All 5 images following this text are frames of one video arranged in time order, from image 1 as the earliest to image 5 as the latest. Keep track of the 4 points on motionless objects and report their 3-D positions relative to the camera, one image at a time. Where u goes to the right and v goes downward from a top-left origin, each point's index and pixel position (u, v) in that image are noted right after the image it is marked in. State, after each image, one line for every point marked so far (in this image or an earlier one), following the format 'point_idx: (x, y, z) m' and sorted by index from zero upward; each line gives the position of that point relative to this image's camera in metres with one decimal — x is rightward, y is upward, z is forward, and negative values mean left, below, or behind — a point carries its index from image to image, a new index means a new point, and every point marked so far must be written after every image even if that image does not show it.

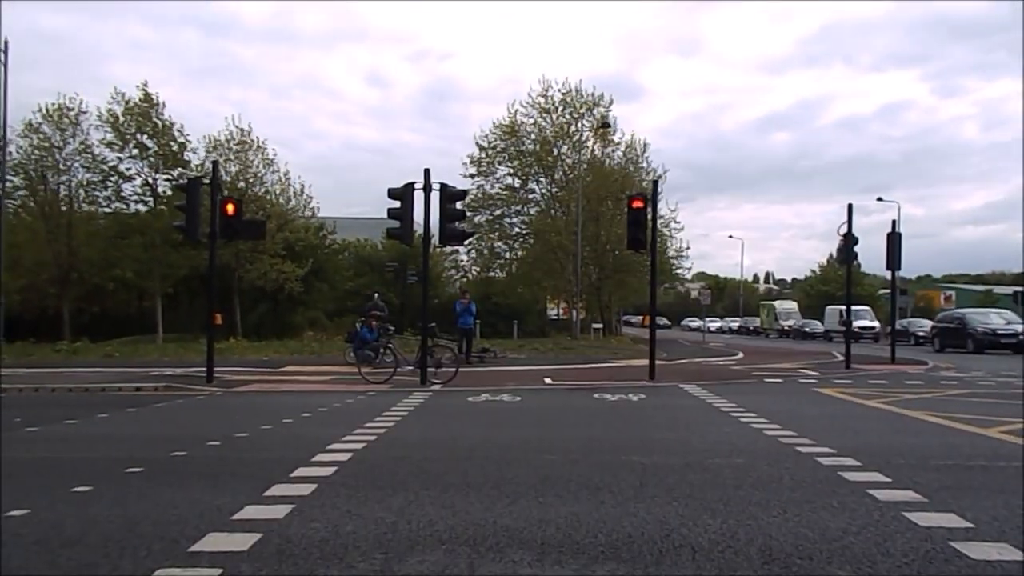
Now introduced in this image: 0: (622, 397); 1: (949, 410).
0: (+1.8, -1.8, +16.5) m
1: (+6.3, -1.8, +14.5) m
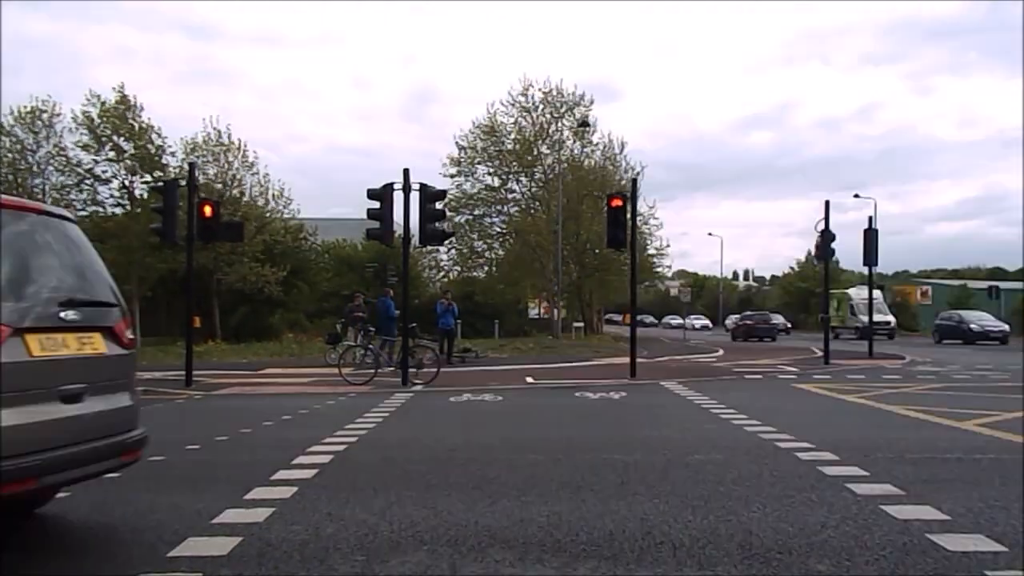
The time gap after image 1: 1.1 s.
0: (+1.5, -1.8, +16.6) m
1: (+6.0, -1.7, +14.6) m
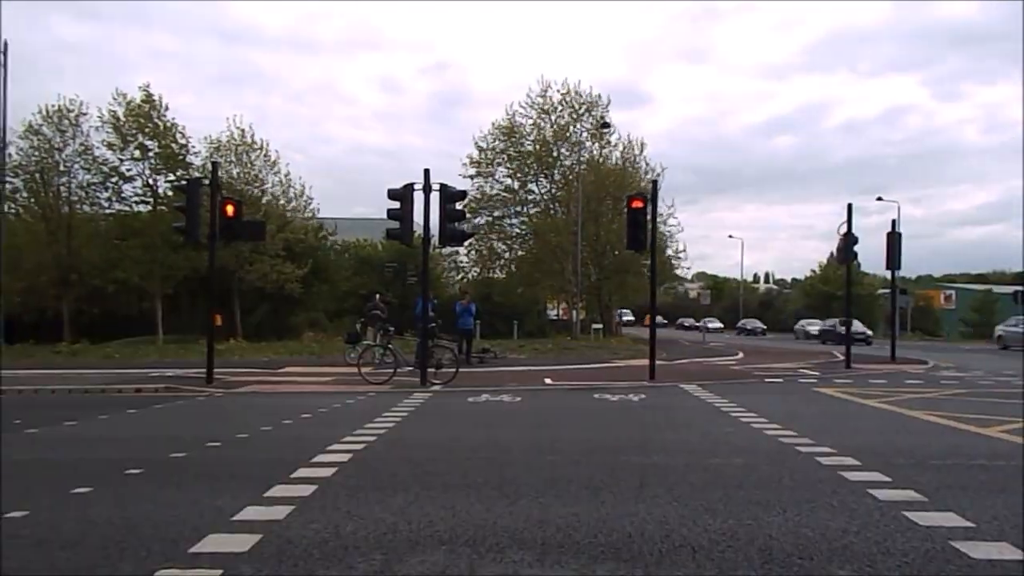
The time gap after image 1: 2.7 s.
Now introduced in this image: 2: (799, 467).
0: (+1.8, -1.8, +16.5) m
1: (+6.3, -1.7, +14.5) m
2: (+2.5, -1.6, +8.8) m
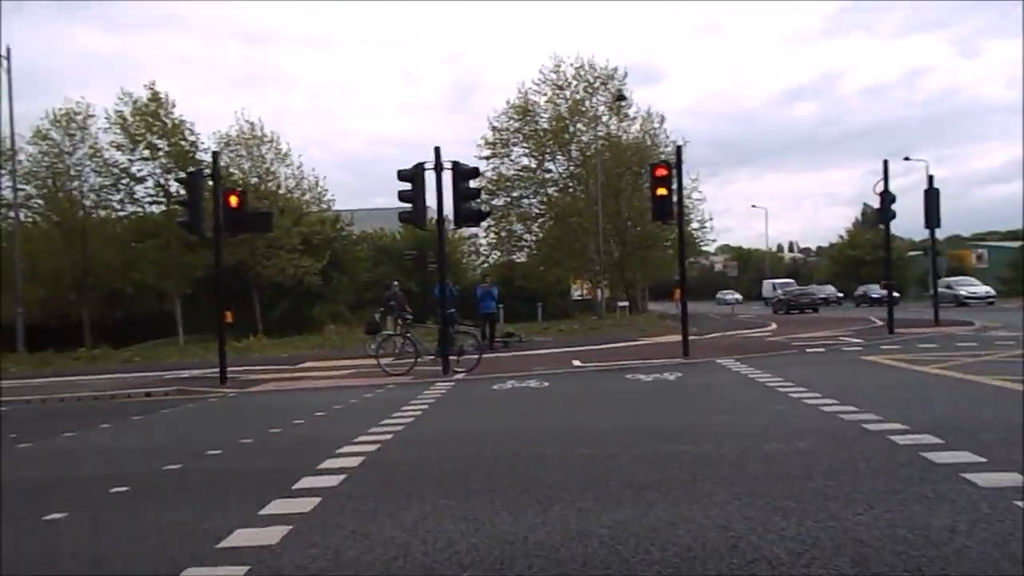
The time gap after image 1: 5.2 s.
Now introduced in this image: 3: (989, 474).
0: (+2.2, -1.4, +15.6) m
1: (+6.7, -1.1, +13.5) m
2: (+2.8, -1.2, +7.8) m
3: (+3.1, -1.2, +6.8) m
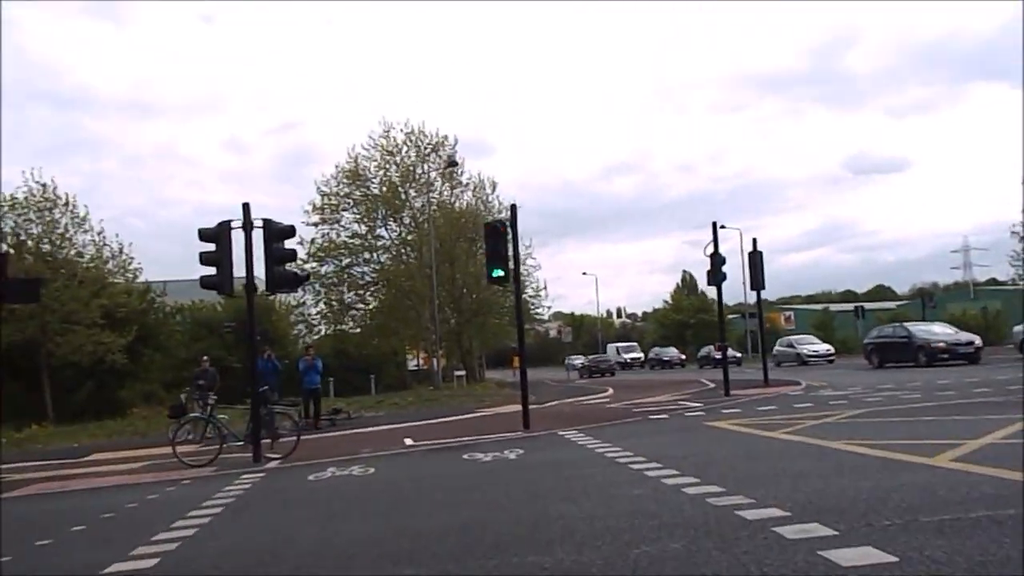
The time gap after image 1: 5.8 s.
0: (-0.2, -2.3, +14.2) m
1: (+4.5, -1.9, +12.8) m
2: (+1.5, -1.6, +6.6) m
3: (+2.1, -1.6, +5.7) m
